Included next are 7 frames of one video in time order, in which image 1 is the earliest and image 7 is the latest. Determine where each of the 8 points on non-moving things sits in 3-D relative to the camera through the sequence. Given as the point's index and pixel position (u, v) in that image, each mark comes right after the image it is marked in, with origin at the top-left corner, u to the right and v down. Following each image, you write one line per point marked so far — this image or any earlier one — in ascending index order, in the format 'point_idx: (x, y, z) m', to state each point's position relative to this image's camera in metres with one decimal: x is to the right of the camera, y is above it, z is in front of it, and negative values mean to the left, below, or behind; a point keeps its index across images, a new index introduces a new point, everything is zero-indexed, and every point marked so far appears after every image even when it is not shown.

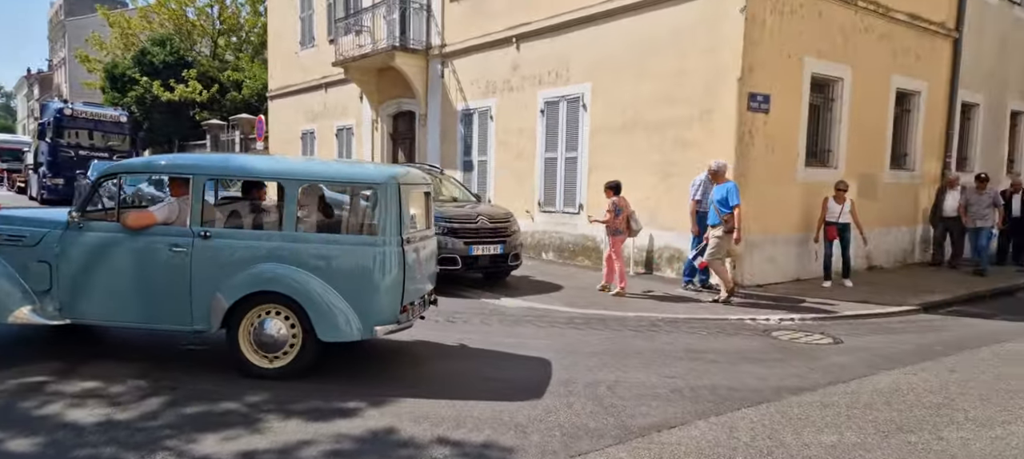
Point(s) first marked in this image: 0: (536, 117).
0: (+0.4, +1.5, +10.6) m
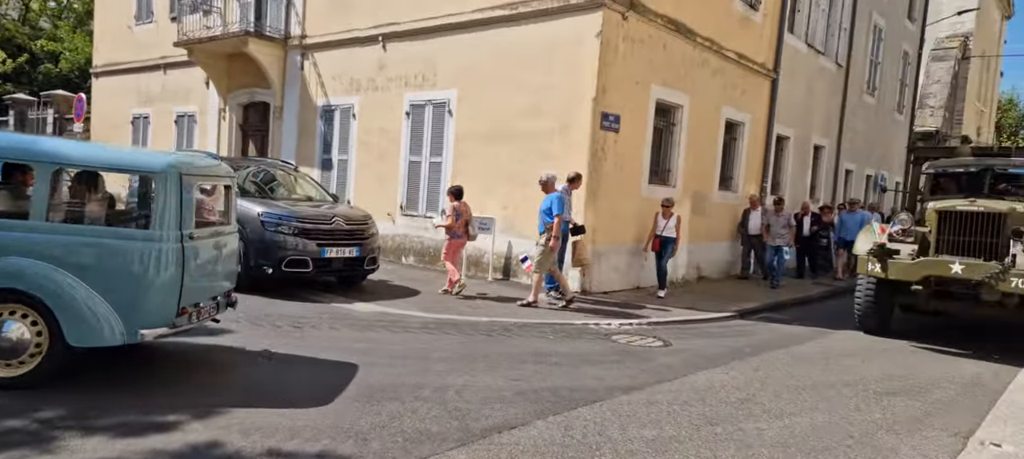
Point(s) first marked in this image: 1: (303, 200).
0: (-1.4, +1.5, +10.6) m
1: (-2.7, +0.4, +10.4) m
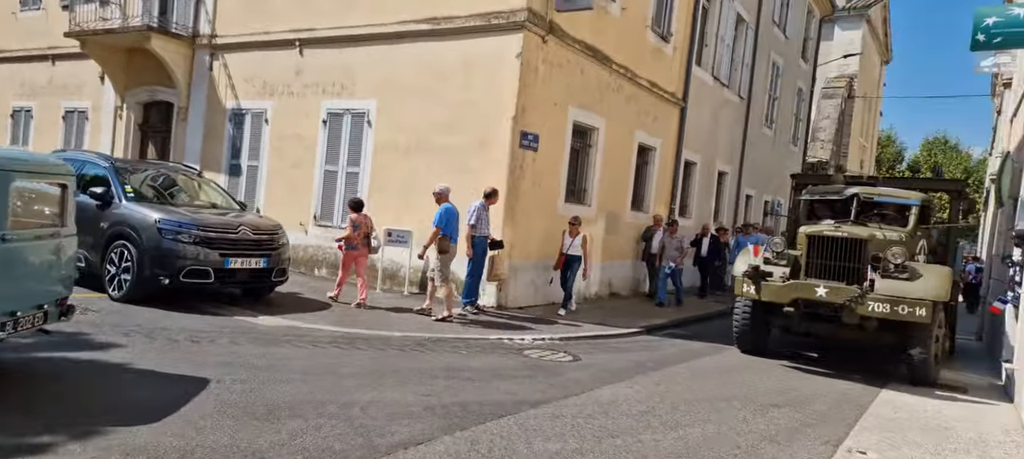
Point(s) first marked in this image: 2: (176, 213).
0: (-2.5, +1.3, +10.3) m
1: (-3.8, +0.3, +9.9) m
2: (-4.0, +0.2, +9.5) m
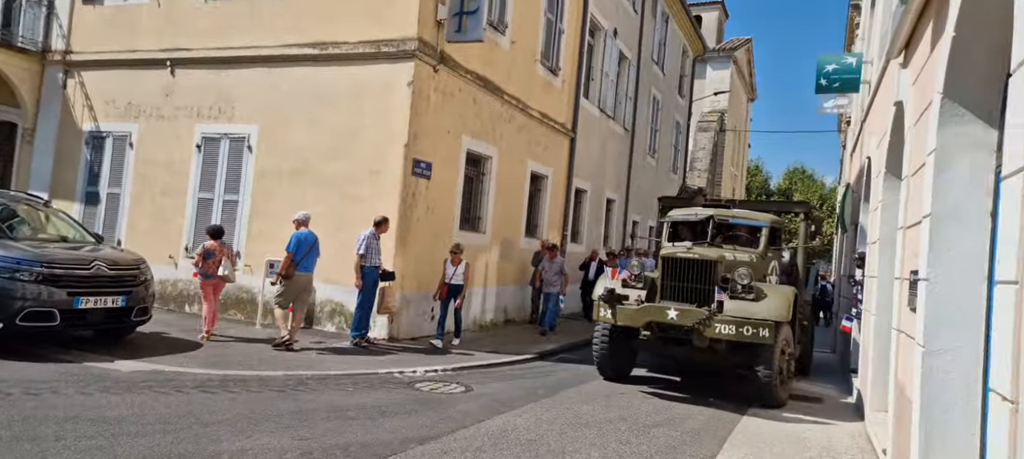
0: (-3.9, +0.9, +9.6) m
1: (-5.0, -0.1, +8.8) m
2: (-5.1, -0.2, +8.4) m
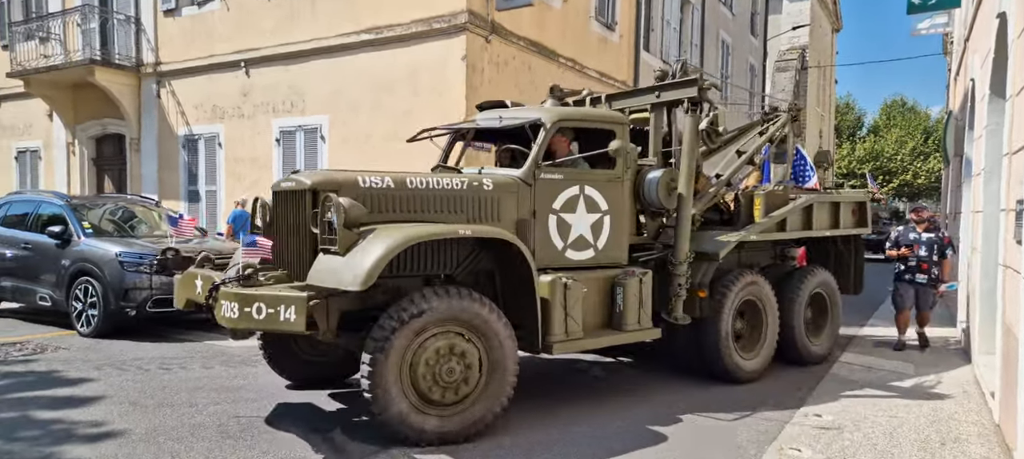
0: (-3.0, +1.1, +10.3) m
1: (-4.2, -0.1, +9.9) m
2: (-4.4, -0.2, +9.5) m
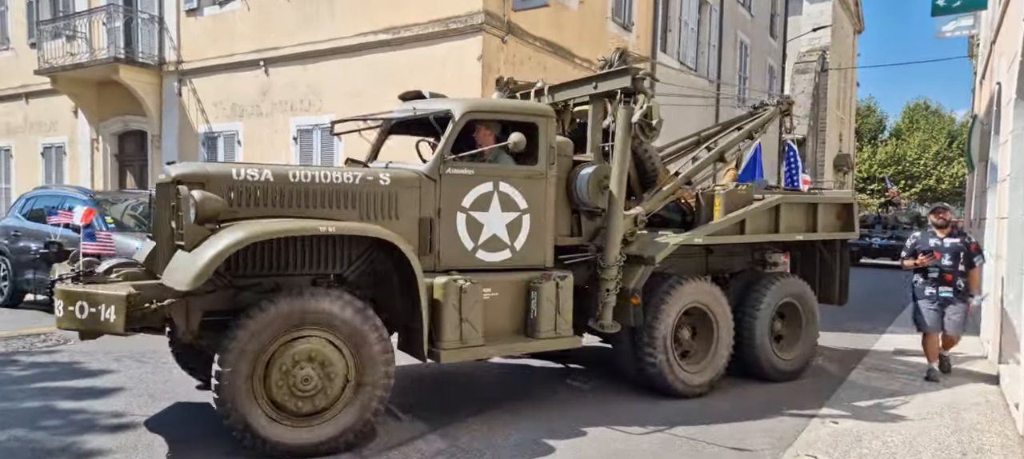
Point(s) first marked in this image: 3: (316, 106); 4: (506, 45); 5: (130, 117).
0: (-2.8, +1.1, +10.4) m
1: (-4.0, 0.0, +10.0) m
2: (-4.2, -0.1, +9.6) m
3: (-2.4, +1.6, +10.1) m
4: (-0.1, +2.1, +9.1) m
5: (-5.6, +1.7, +12.1) m
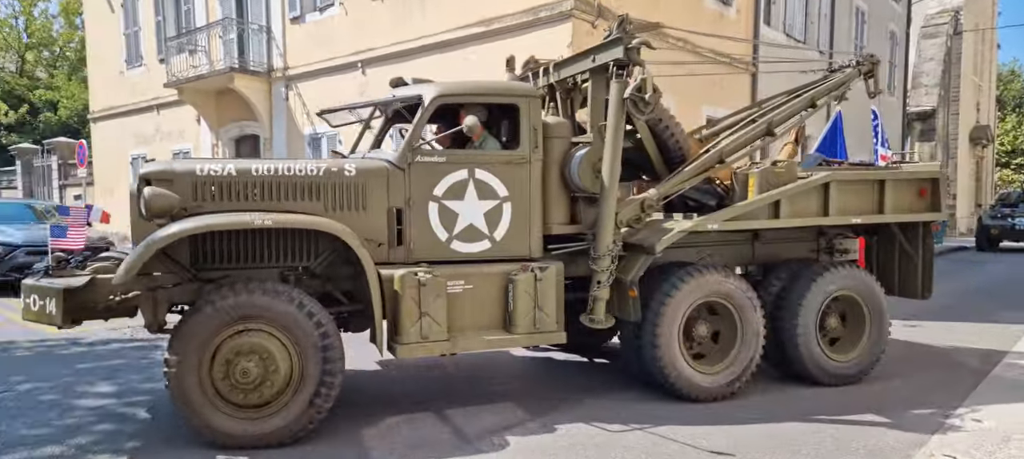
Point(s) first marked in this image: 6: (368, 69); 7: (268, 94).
0: (-1.6, +1.2, +10.5) m
1: (-2.8, 0.0, +10.4) m
2: (-3.0, -0.1, +10.1) m
3: (-1.2, +1.6, +10.2) m
4: (+0.9, +2.2, +8.8) m
5: (-4.0, +1.7, +12.8) m
6: (-1.9, +2.2, +10.7) m
7: (-3.5, +2.1, +12.2) m
